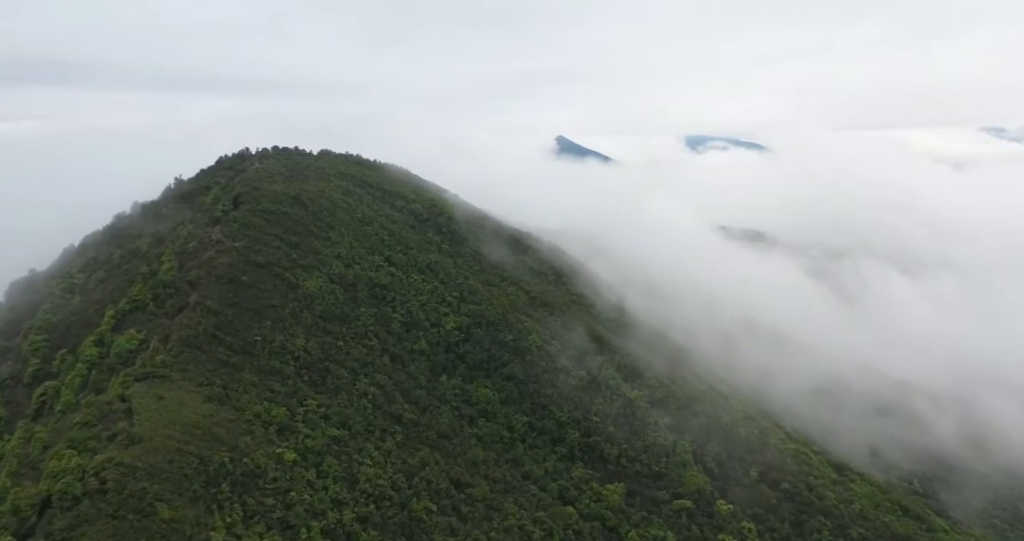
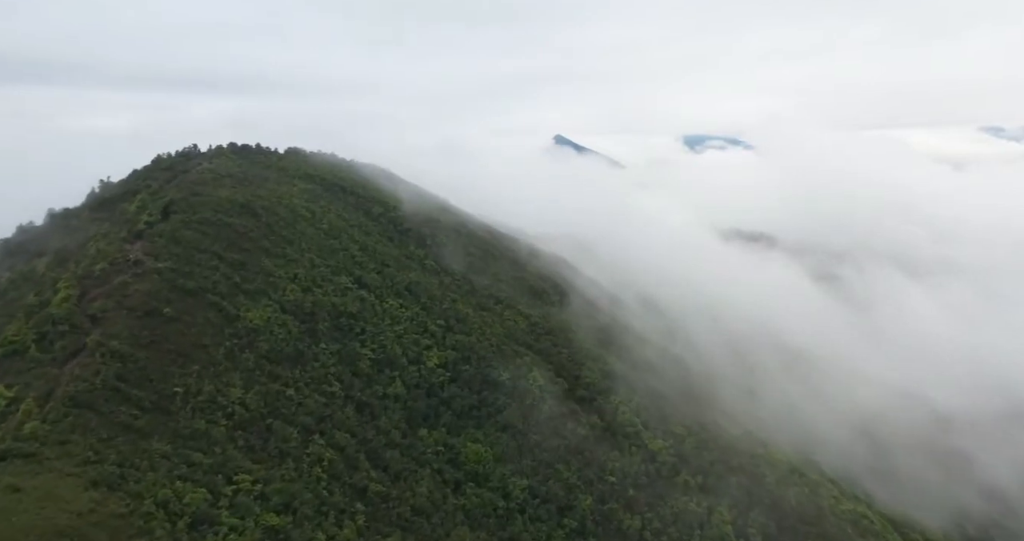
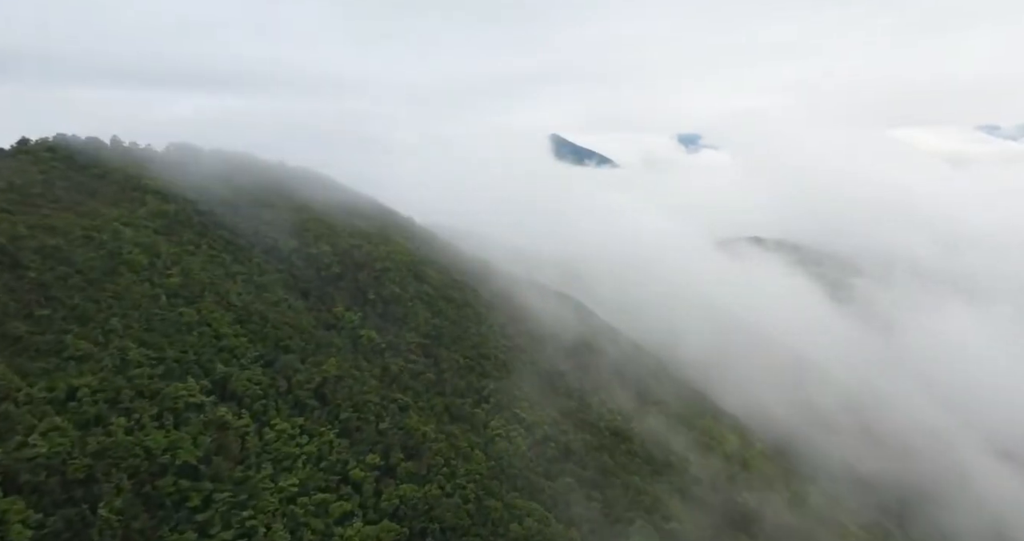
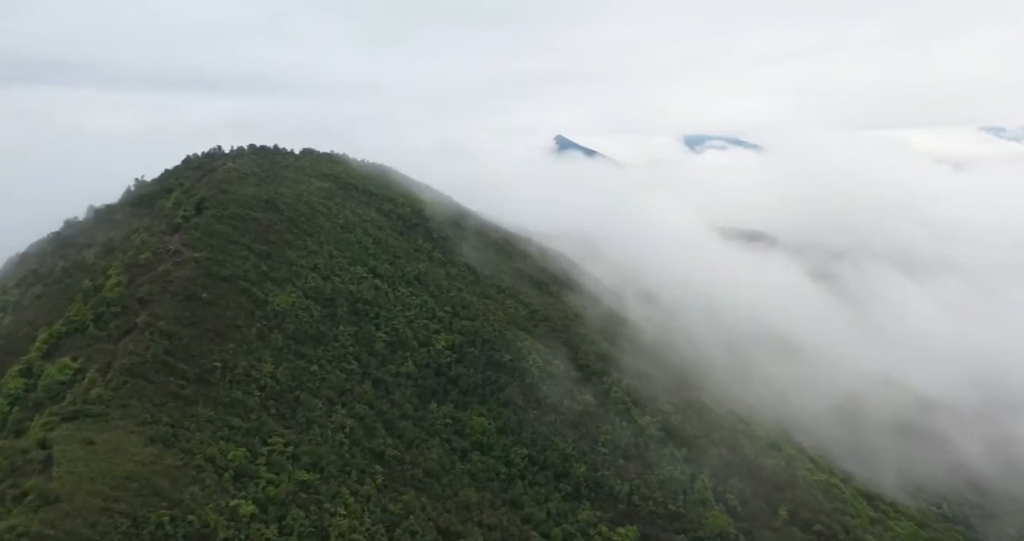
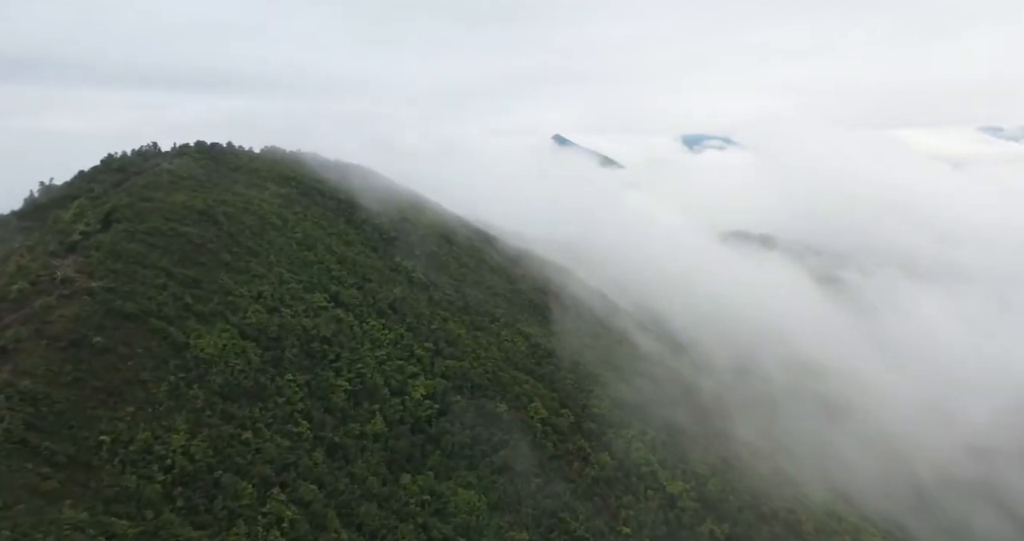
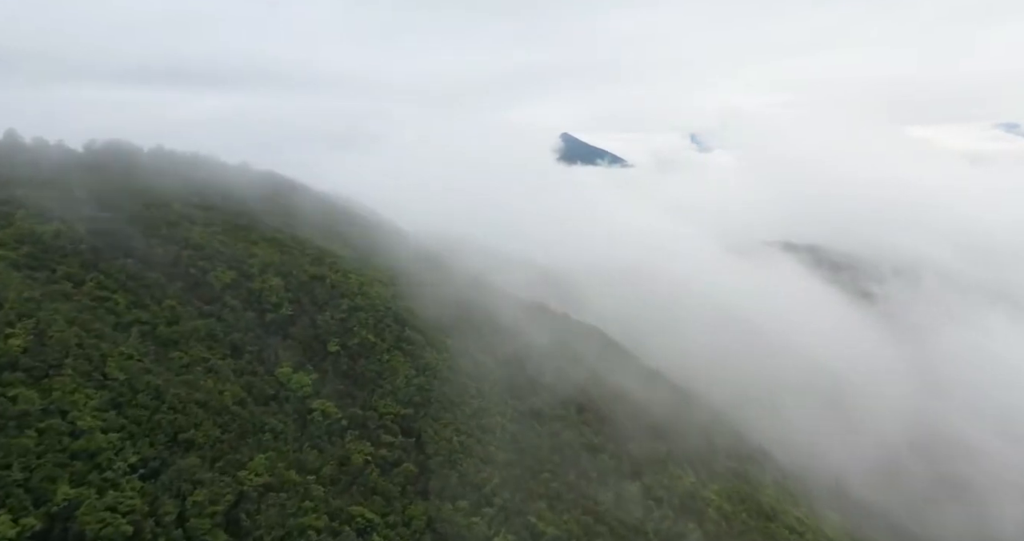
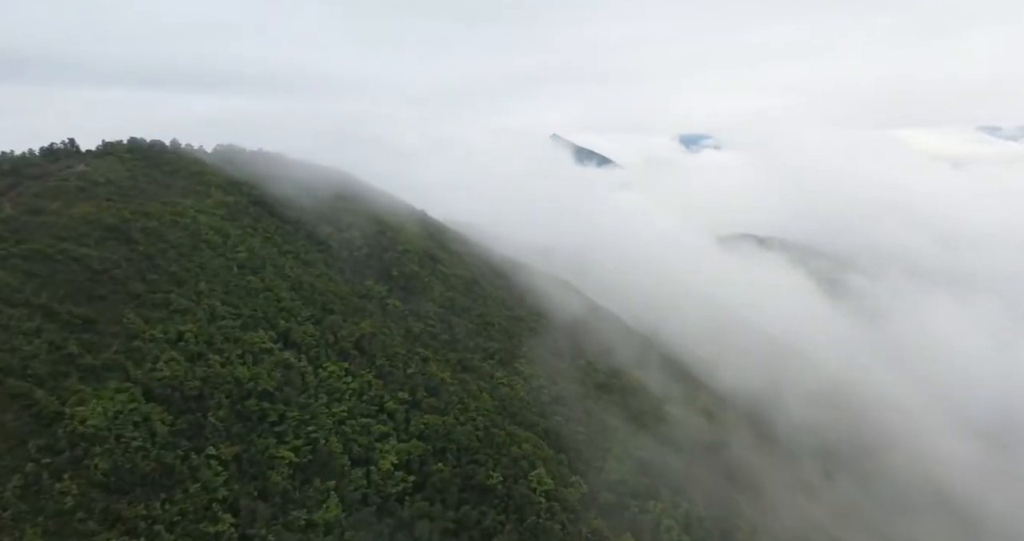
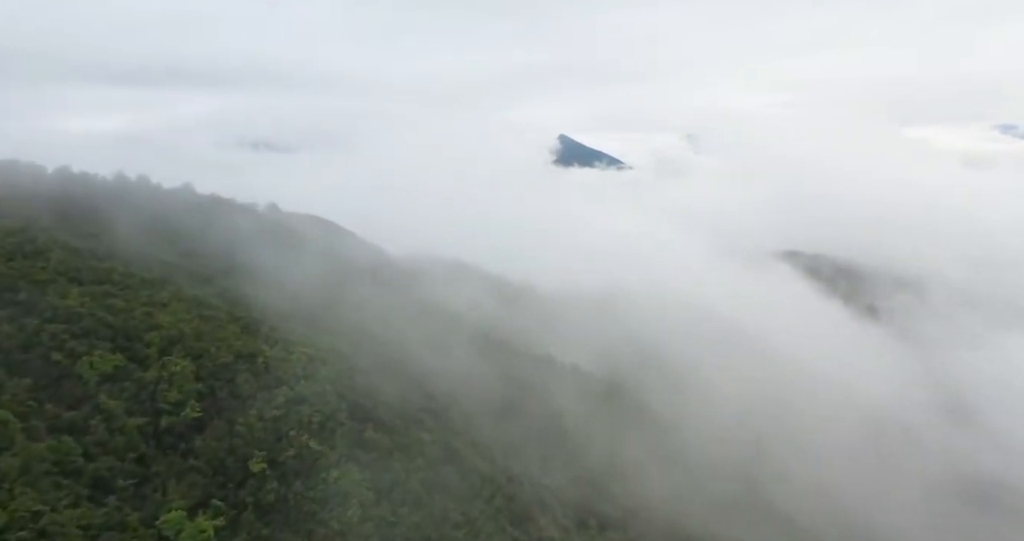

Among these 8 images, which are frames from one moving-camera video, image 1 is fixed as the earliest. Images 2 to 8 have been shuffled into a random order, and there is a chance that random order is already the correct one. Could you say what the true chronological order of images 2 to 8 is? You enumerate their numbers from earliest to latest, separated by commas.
4, 2, 5, 7, 3, 6, 8
